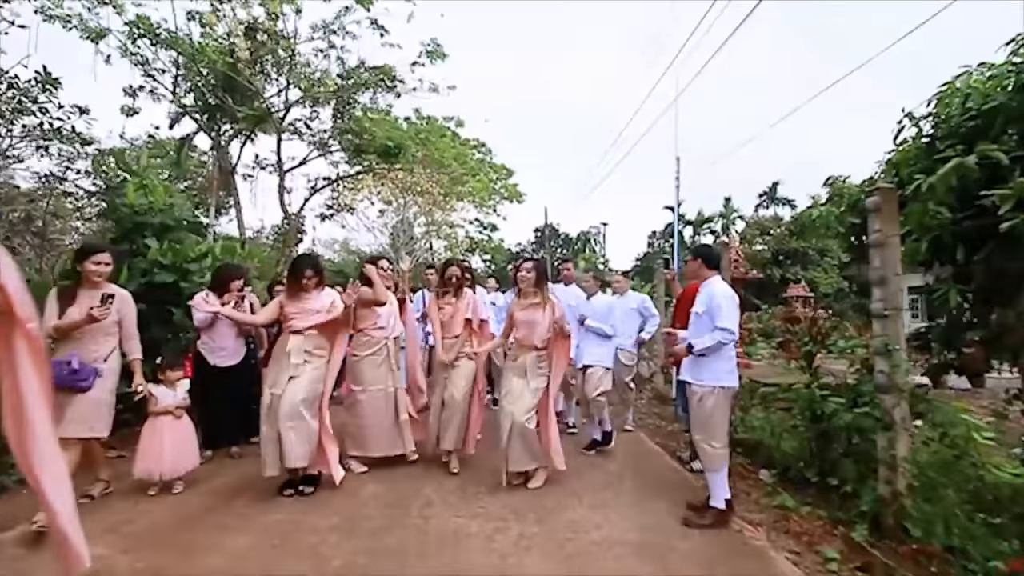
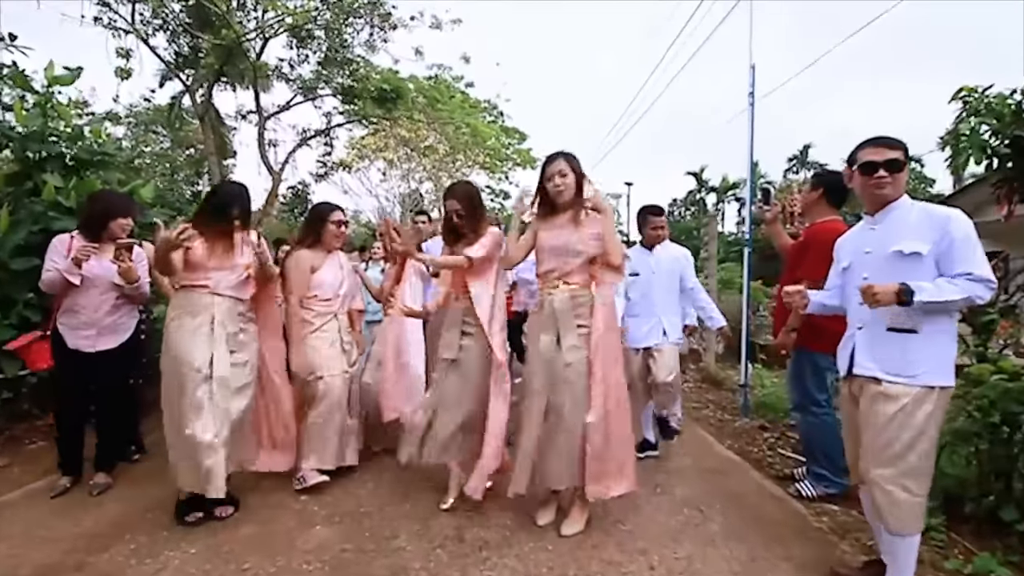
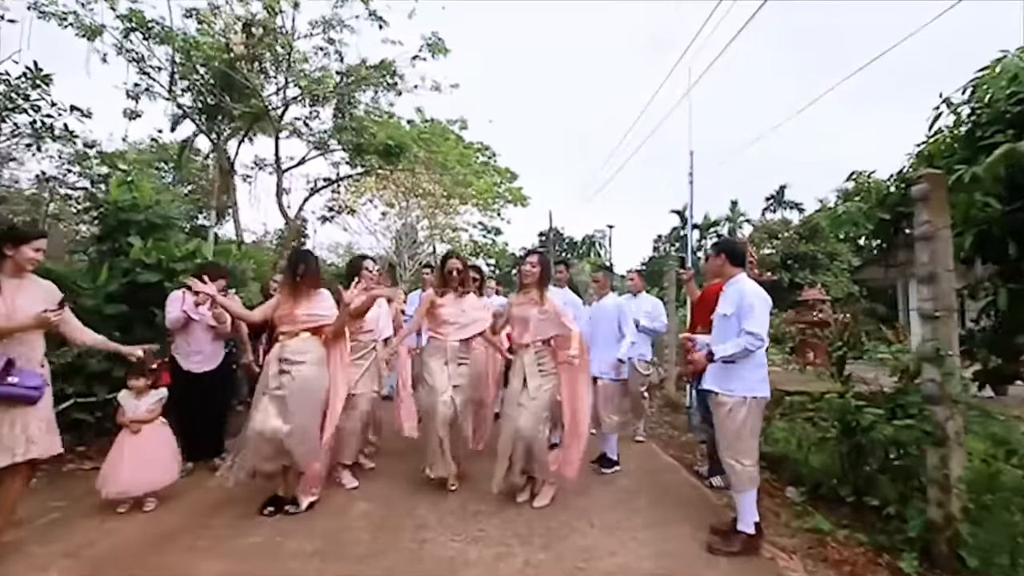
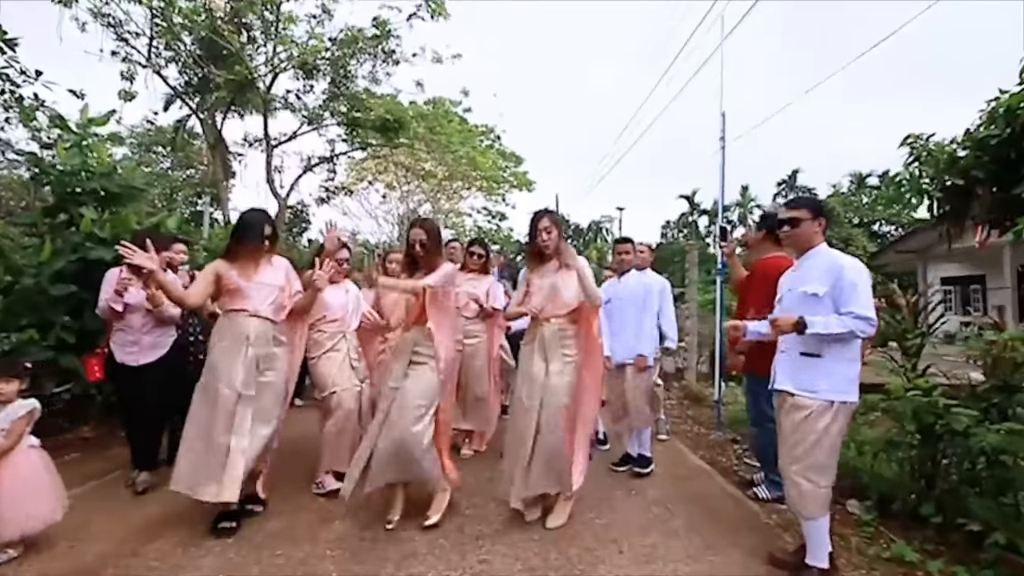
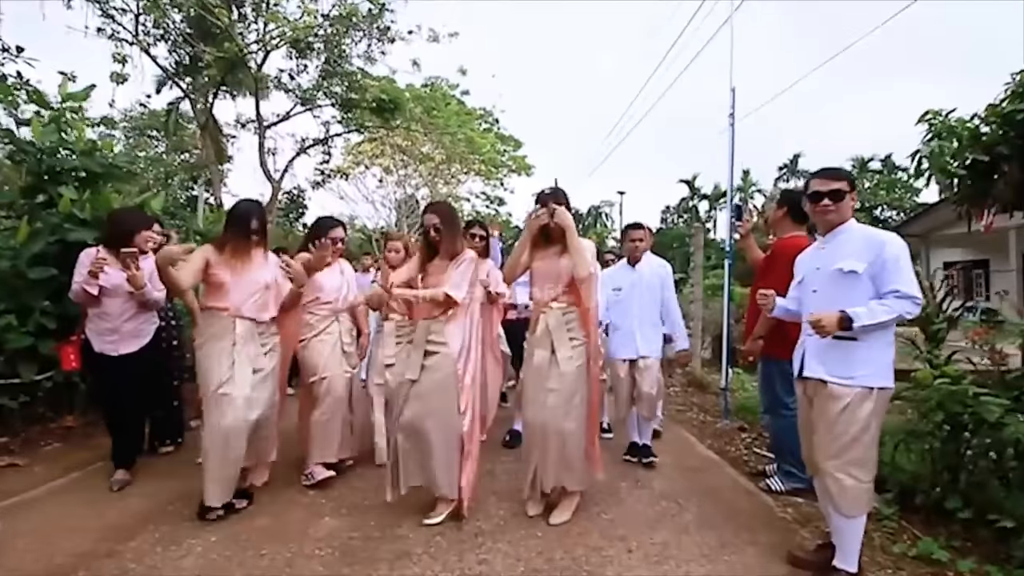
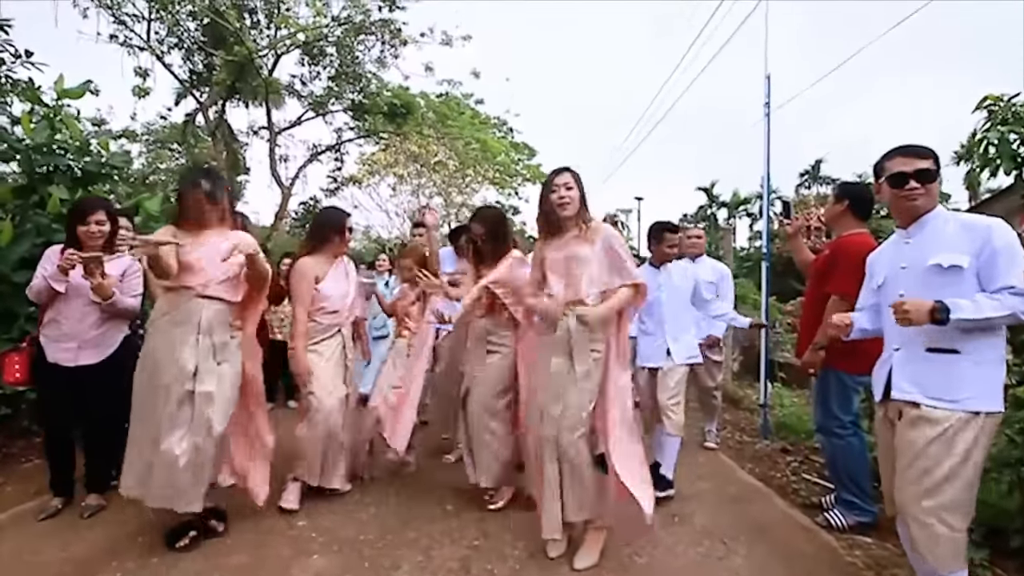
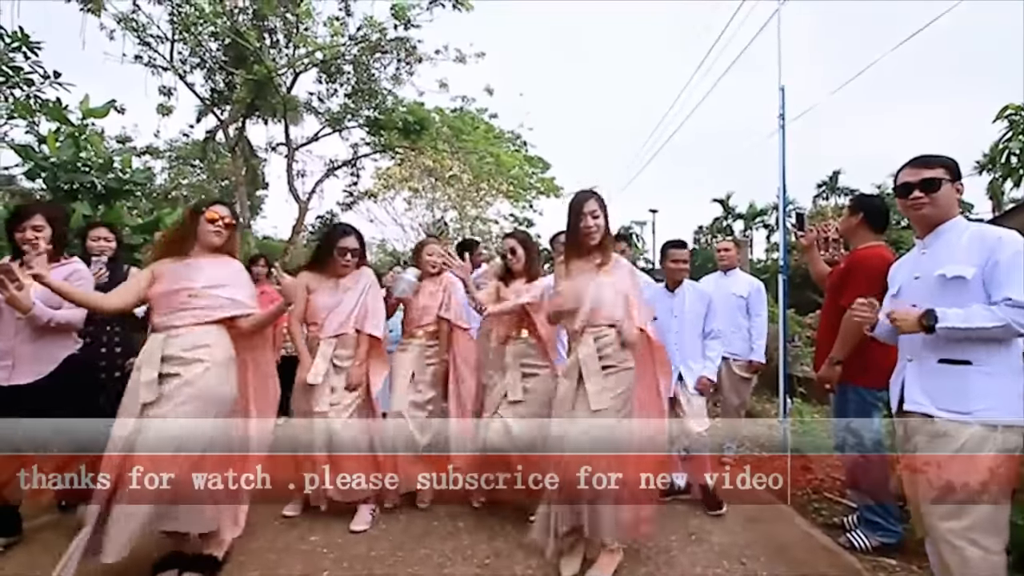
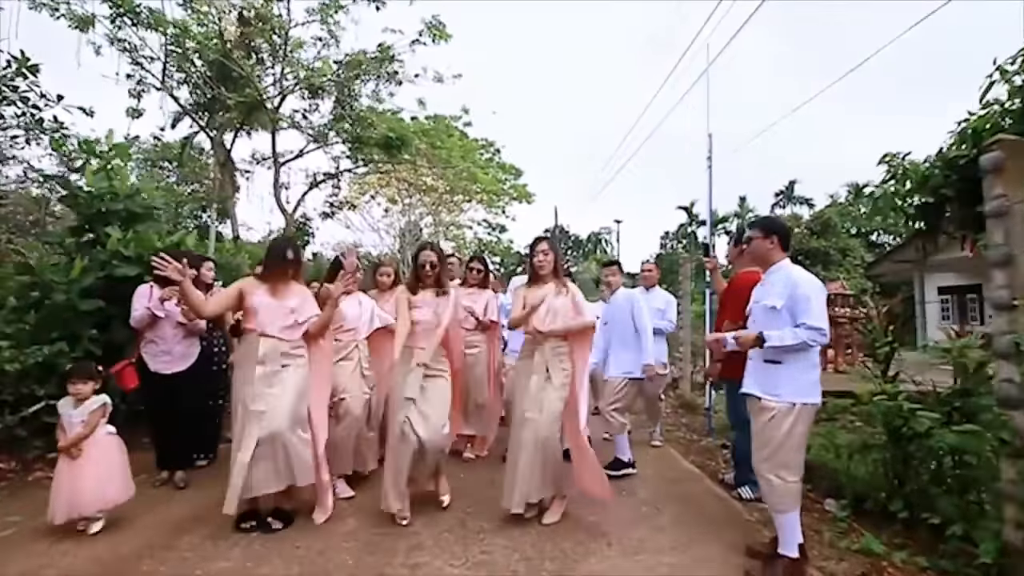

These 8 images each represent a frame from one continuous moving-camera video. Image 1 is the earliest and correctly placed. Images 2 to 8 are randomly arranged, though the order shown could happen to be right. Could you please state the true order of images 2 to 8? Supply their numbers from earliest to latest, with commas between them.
3, 8, 4, 5, 2, 6, 7
